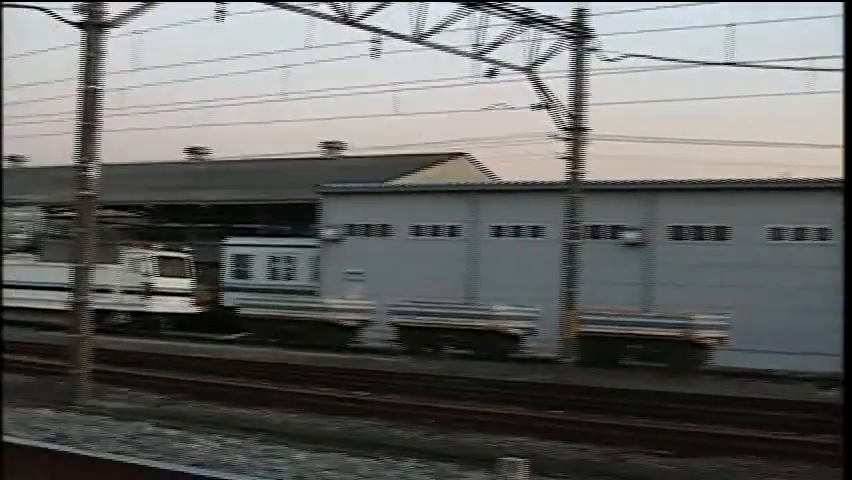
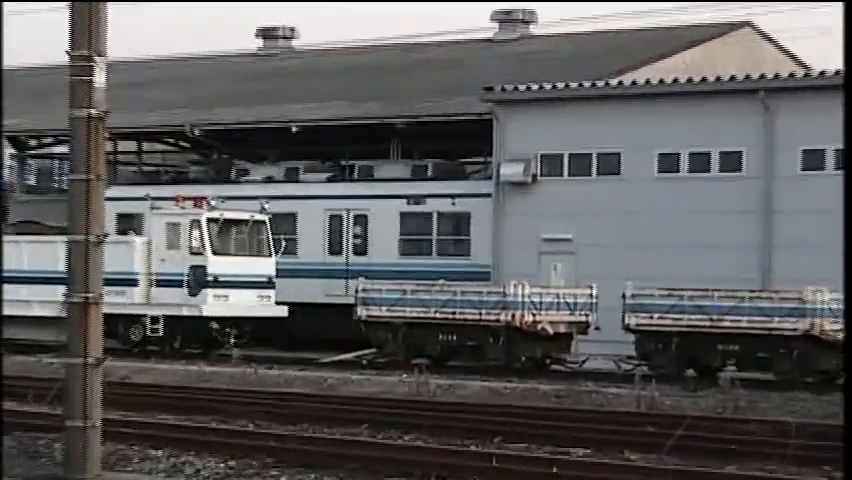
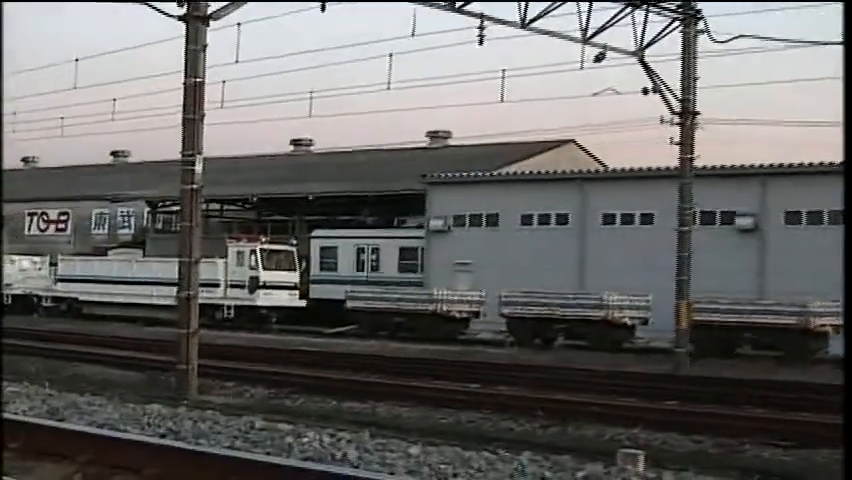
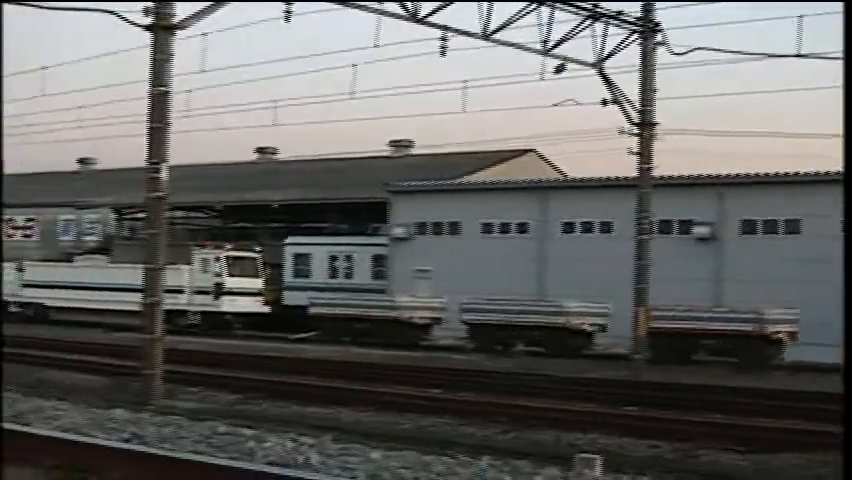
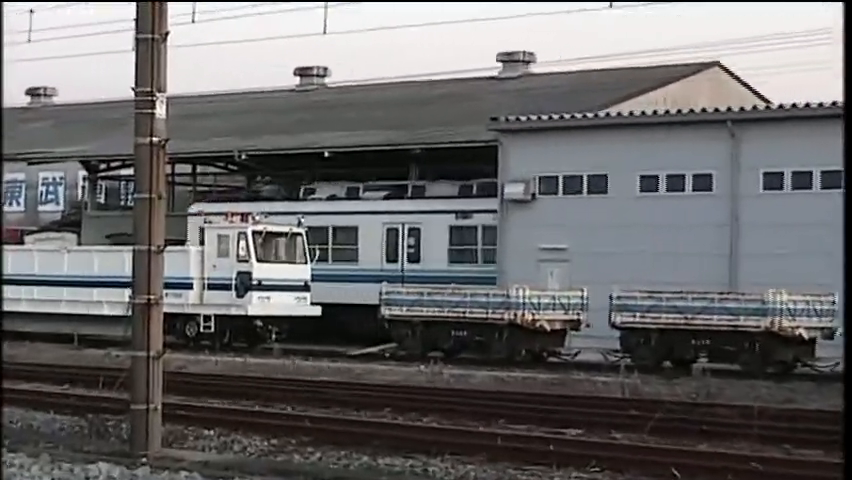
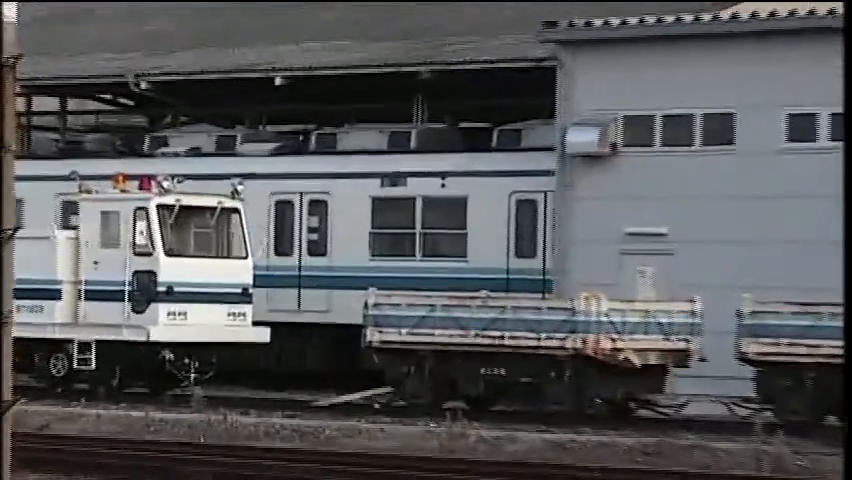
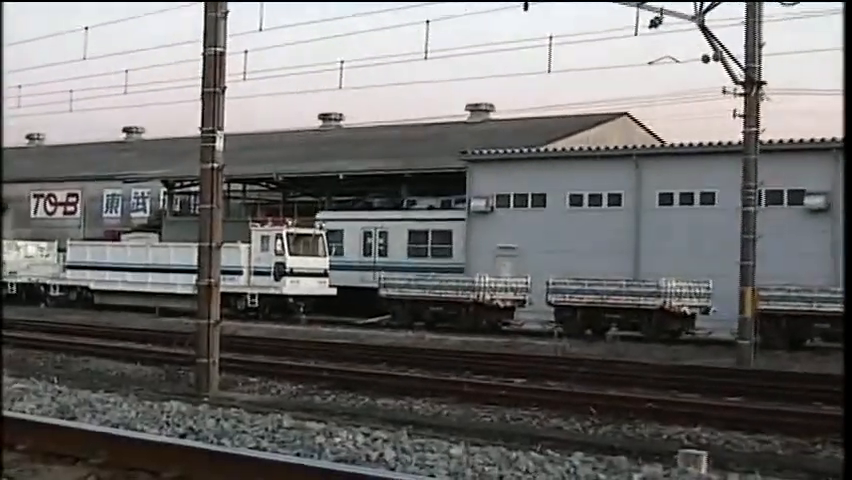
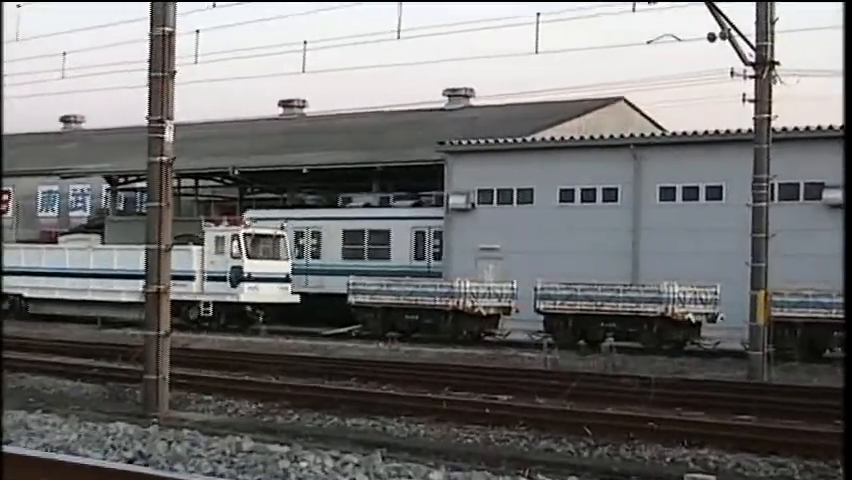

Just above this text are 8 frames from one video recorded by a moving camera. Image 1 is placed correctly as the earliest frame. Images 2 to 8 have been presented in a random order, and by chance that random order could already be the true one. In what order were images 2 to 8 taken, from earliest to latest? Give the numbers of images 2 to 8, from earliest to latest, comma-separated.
4, 3, 7, 8, 5, 2, 6
